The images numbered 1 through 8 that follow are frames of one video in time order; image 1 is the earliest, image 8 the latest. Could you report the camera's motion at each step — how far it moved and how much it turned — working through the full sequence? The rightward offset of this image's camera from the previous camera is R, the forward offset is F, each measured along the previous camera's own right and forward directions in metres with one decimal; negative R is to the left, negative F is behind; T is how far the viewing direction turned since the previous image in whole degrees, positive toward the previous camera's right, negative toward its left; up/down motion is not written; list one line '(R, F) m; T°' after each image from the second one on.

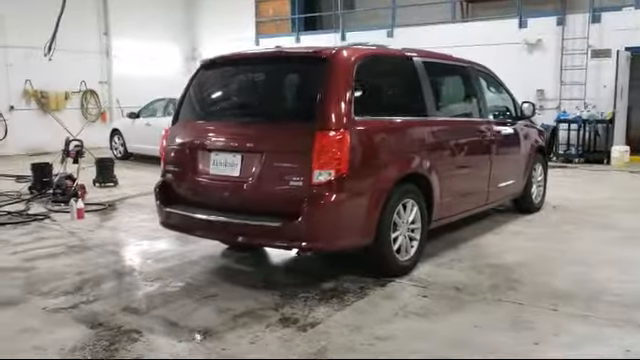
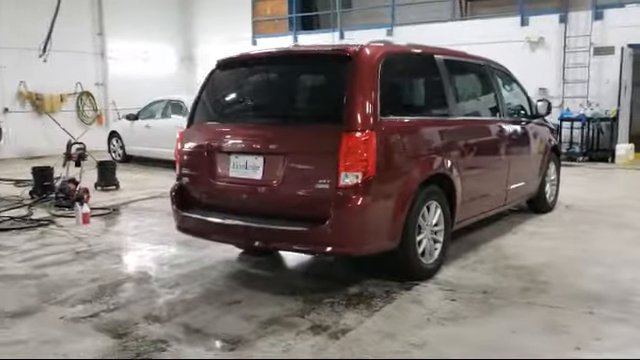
(-0.2, +0.1) m; +1°
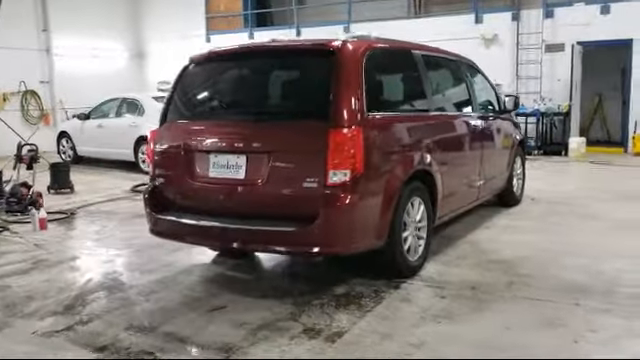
(-0.2, +0.1) m; +5°
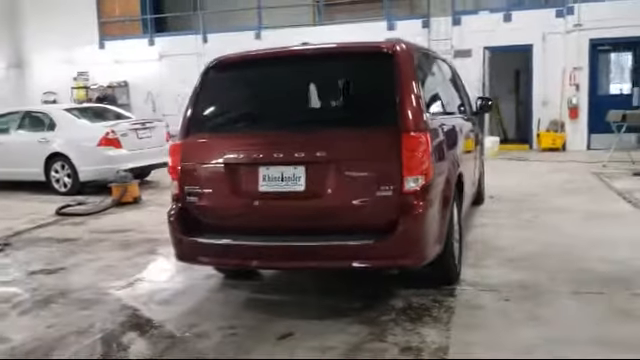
(-1.1, +0.3) m; +13°
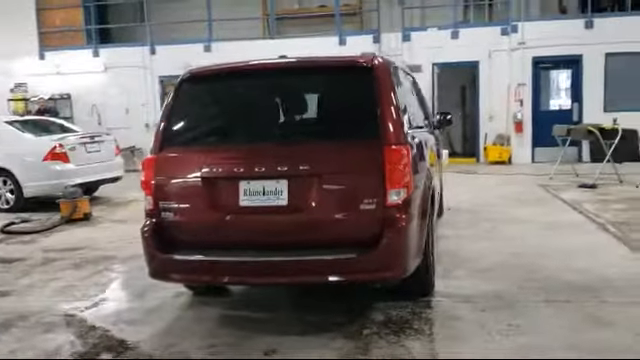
(-0.2, 0.0) m; +6°
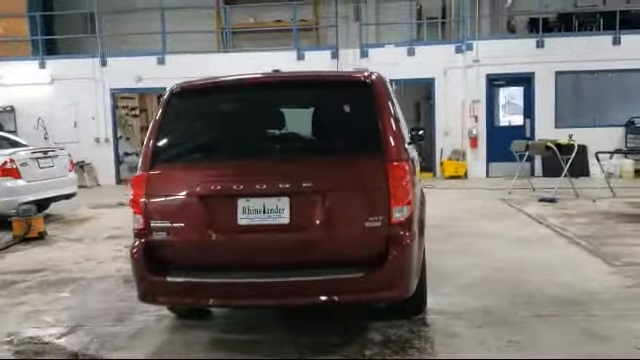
(-0.3, +0.1) m; +5°
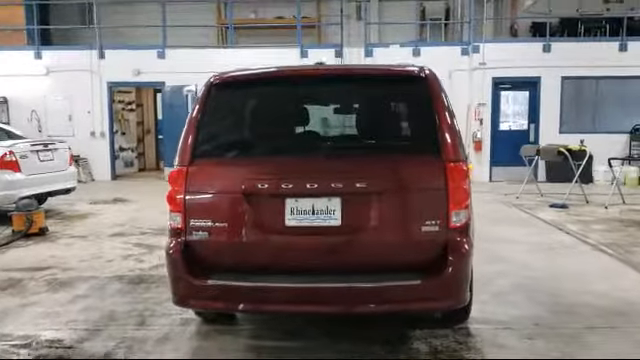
(-0.4, +0.2) m; +2°
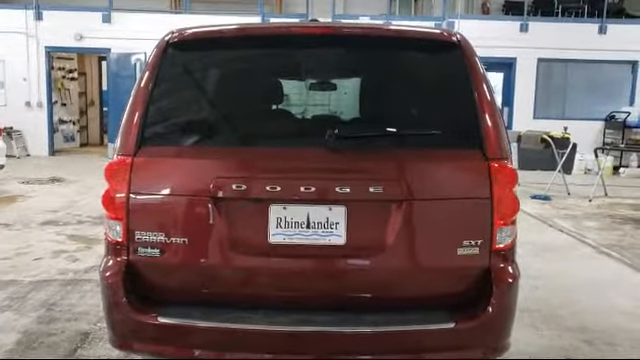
(-0.2, +0.9) m; +5°
